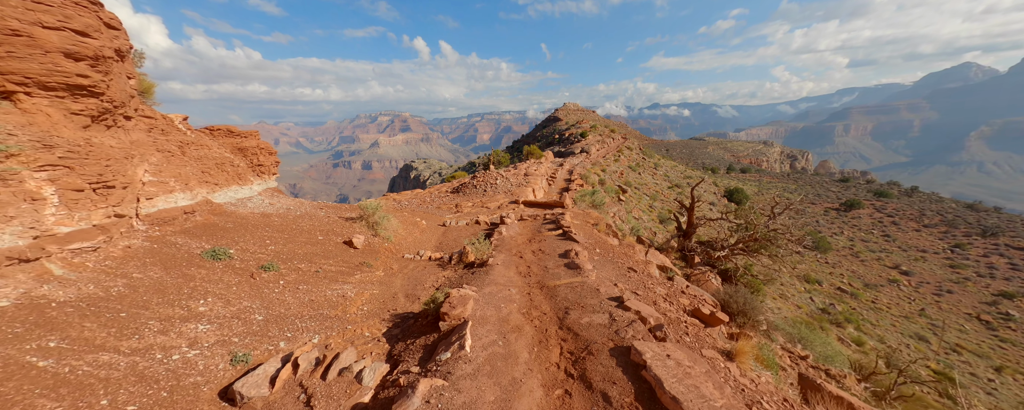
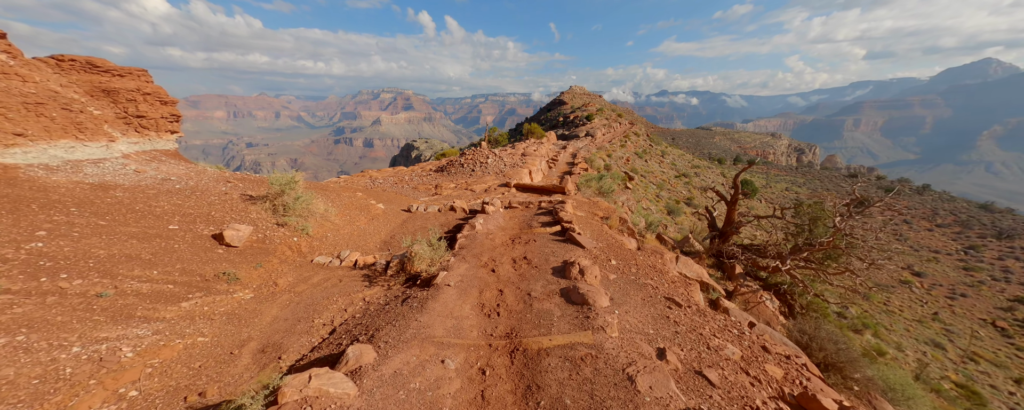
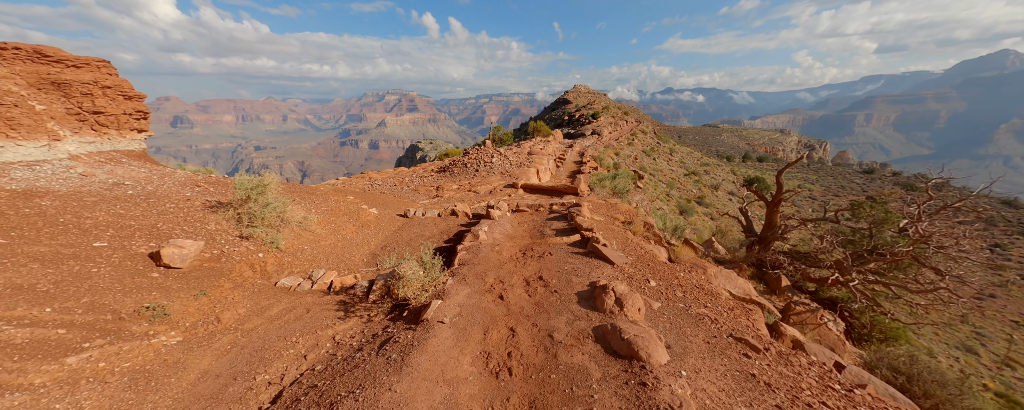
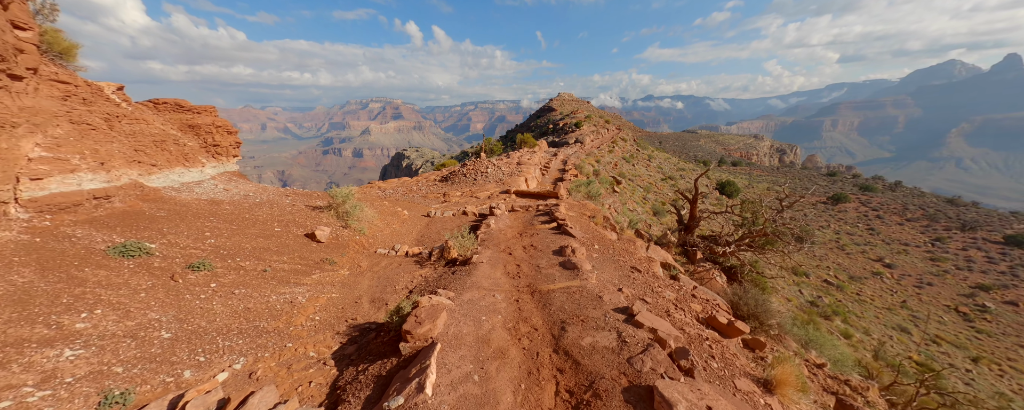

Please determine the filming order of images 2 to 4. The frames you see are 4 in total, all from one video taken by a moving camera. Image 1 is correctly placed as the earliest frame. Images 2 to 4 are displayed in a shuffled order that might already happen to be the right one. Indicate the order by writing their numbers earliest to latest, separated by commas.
4, 2, 3
